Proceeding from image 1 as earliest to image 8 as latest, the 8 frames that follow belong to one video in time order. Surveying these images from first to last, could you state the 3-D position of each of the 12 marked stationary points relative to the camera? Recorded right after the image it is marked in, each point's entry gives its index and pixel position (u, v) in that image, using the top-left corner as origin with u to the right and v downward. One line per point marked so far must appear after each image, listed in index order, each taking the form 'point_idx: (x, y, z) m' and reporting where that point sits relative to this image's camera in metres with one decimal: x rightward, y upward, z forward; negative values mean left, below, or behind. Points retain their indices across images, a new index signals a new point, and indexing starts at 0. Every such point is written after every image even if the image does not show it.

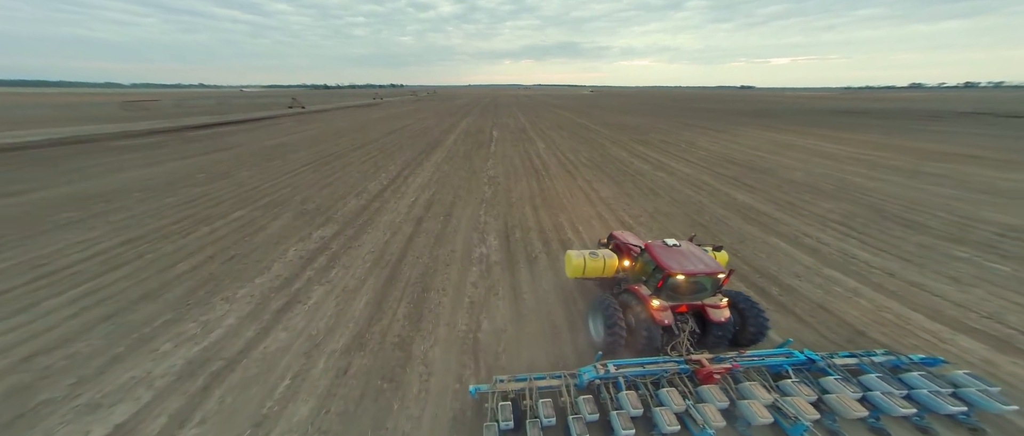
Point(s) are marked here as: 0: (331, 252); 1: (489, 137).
0: (-4.6, -0.9, +8.3) m
1: (-1.3, +4.9, +19.2) m
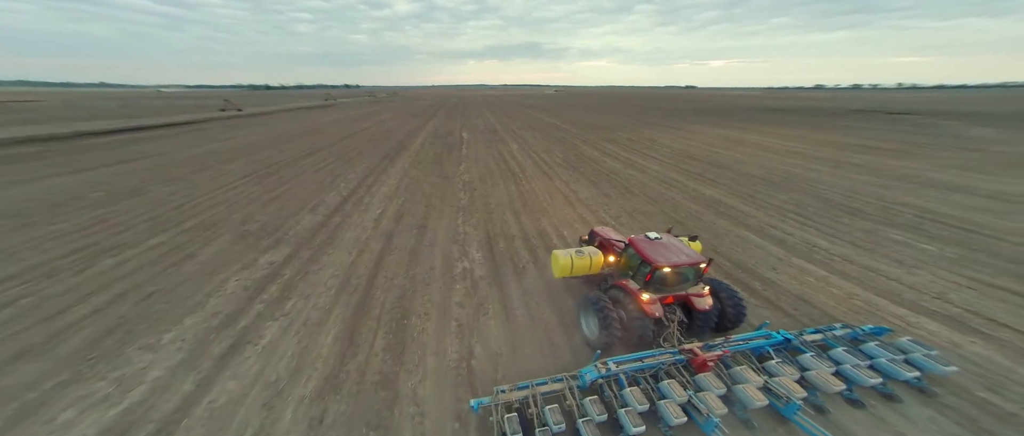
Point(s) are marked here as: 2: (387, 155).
0: (-4.9, -1.2, +7.7) m
1: (-2.9, +4.7, +18.9) m
2: (-6.5, +3.3, +16.8) m
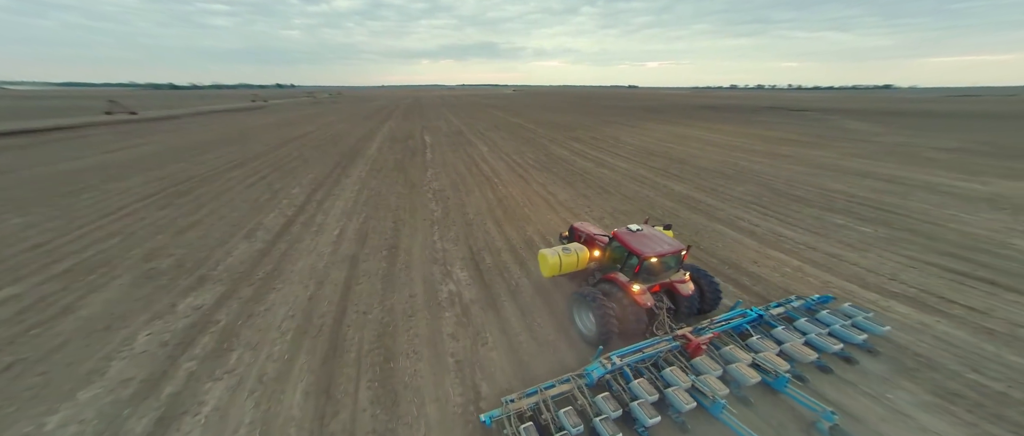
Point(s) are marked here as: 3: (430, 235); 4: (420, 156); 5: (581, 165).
0: (-5.0, -1.8, +6.2) m
1: (-5.2, +4.2, +17.5) m
2: (-8.3, +2.5, +14.9) m
3: (-2.3, -0.5, +8.8) m
4: (-4.3, +2.6, +14.6) m
5: (+2.7, +2.1, +12.6) m
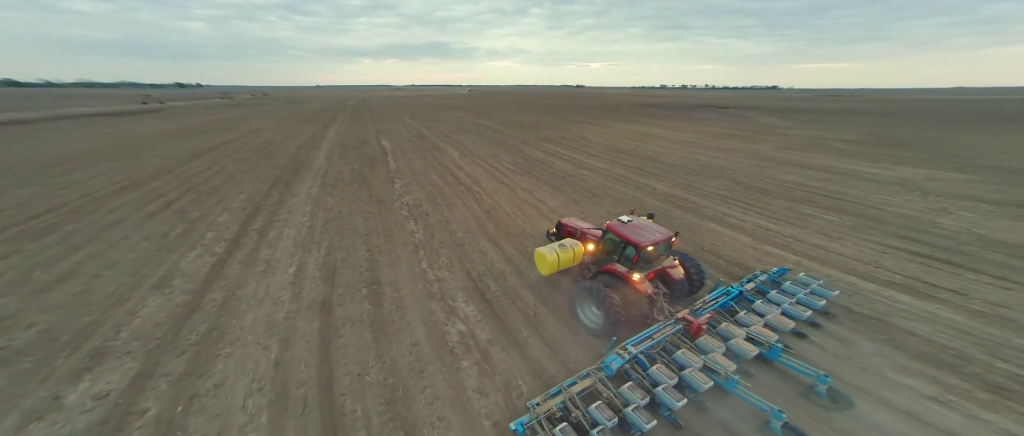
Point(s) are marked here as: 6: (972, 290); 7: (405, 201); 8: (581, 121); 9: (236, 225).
0: (-4.4, -2.6, +4.4) m
1: (-6.9, +3.4, +15.5) m
2: (-9.4, +1.5, +12.3) m
3: (-2.3, -1.1, +7.4) m
4: (-5.4, +1.9, +12.7) m
5: (+1.8, +1.9, +12.0) m
6: (+9.1, -1.3, +6.1) m
7: (-3.4, +0.5, +10.1) m
8: (+4.3, +6.1, +19.8) m
9: (-8.0, -0.1, +9.1) m
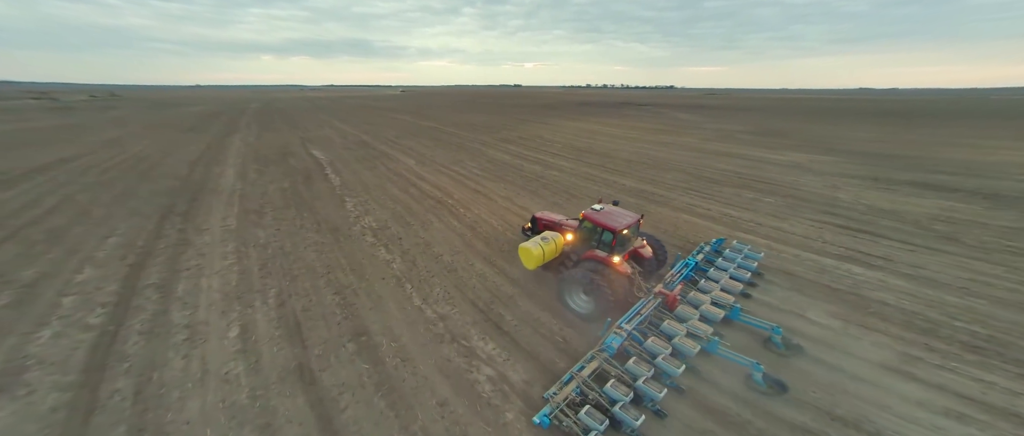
0: (-3.2, -3.3, +2.7) m
1: (-8.9, +2.3, +12.8) m
2: (-10.4, +0.2, +9.2) m
3: (-2.1, -1.6, +6.1) m
4: (-6.6, +1.0, +10.6) m
5: (+0.6, +1.7, +11.5) m
6: (+9.3, -0.7, +7.5) m
7: (-4.0, -0.2, +8.5) m
8: (+0.8, +6.0, +19.6) m
9: (-8.1, -1.3, +6.4) m
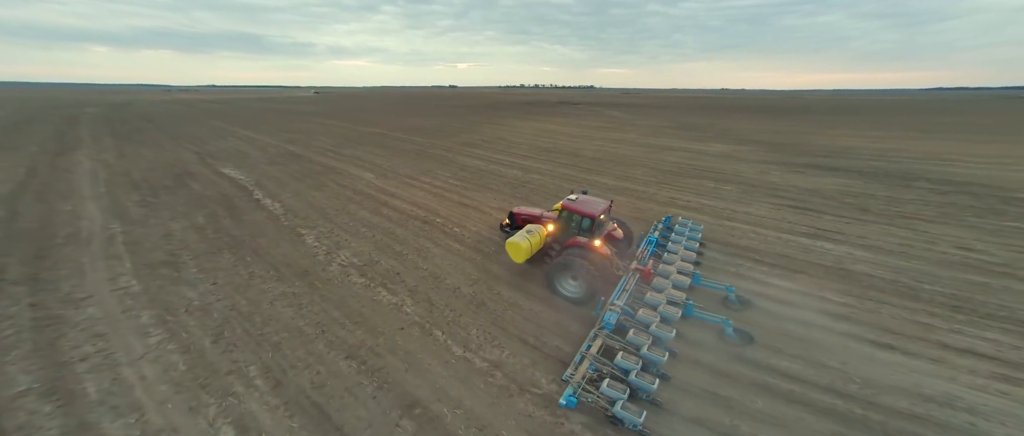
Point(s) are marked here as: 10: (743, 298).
0: (-1.2, -3.9, +1.4) m
1: (-9.7, +1.0, +9.8) m
2: (-10.0, -1.2, +6.0) m
3: (-1.1, -2.2, +5.0) m
4: (-6.8, -0.1, +8.1) m
5: (-0.1, +1.3, +10.8) m
6: (+9.5, -0.1, +9.1) m
7: (-3.6, -1.0, +6.8) m
8: (-2.4, +5.6, +18.6) m
9: (-7.0, -2.4, +3.8) m
10: (+4.4, -1.5, +6.2) m
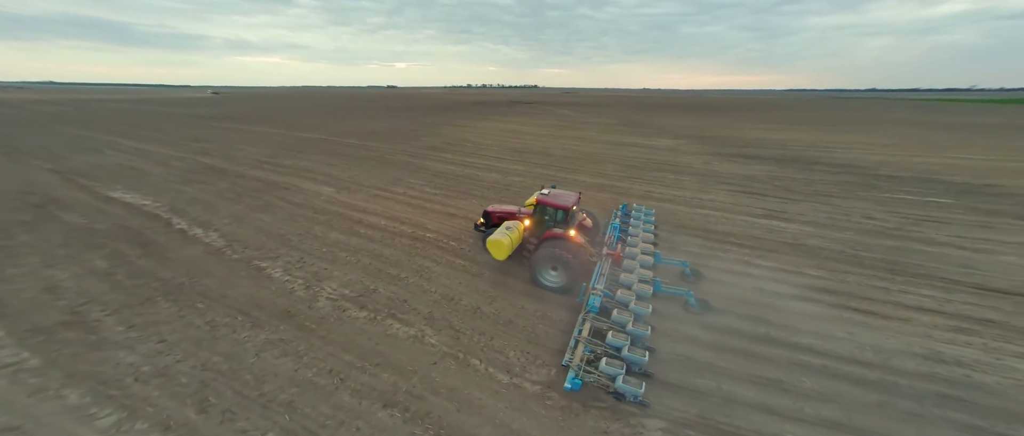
0: (+0.4, -4.1, +1.0) m
1: (-9.9, 0.0, +7.5) m
2: (-9.3, -2.2, +3.7) m
3: (-0.3, -2.4, +4.5) m
4: (-6.7, -0.8, +6.5) m
5: (-0.8, +1.1, +10.4) m
6: (+9.0, +0.5, +10.6) m
7: (-3.2, -1.4, +5.8) m
8: (-4.9, +5.1, +17.6) m
9: (-5.8, -3.1, +2.2) m
10: (+4.8, -1.3, +6.7) m
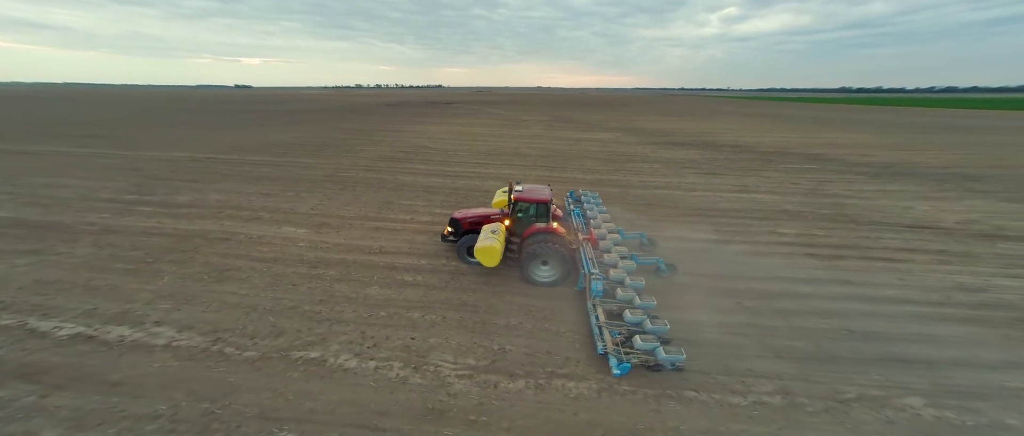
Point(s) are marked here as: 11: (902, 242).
0: (+4.9, -4.1, +1.1) m
1: (-7.4, -1.7, +3.6) m
2: (-5.3, -3.7, +0.3) m
3: (+2.8, -2.6, +4.1) m
4: (-4.0, -2.0, +3.7) m
5: (-0.2, +0.7, +9.3) m
6: (+9.0, +1.5, +12.9) m
7: (-0.5, -2.1, +4.3) m
8: (-7.0, +3.9, +14.6) m
9: (-1.4, -4.1, 0.0) m
10: (+6.6, -0.8, +7.9) m
11: (+9.7, -0.6, +7.8) m
